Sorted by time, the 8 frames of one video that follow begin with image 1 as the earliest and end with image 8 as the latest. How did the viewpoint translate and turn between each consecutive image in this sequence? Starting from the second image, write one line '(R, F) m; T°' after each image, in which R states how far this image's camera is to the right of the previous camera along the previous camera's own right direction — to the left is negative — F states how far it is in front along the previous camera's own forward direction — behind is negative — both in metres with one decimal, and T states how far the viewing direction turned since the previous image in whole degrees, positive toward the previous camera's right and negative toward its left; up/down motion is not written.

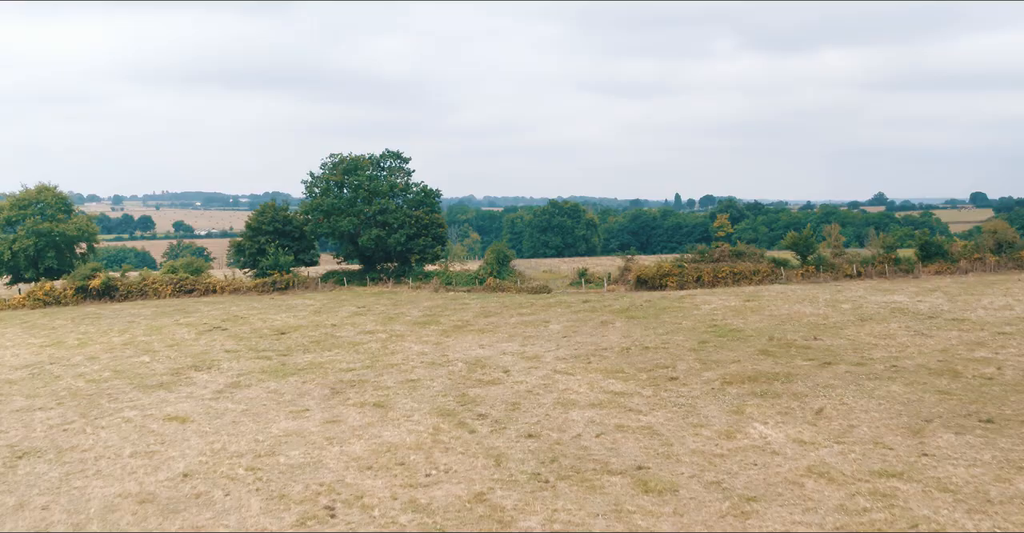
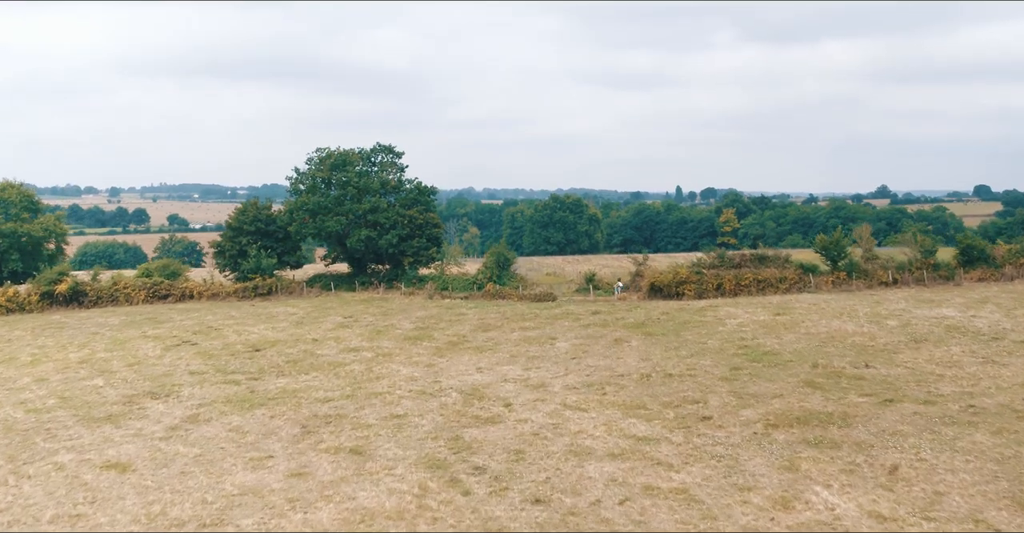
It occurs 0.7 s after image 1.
(0.0, +3.5) m; 0°
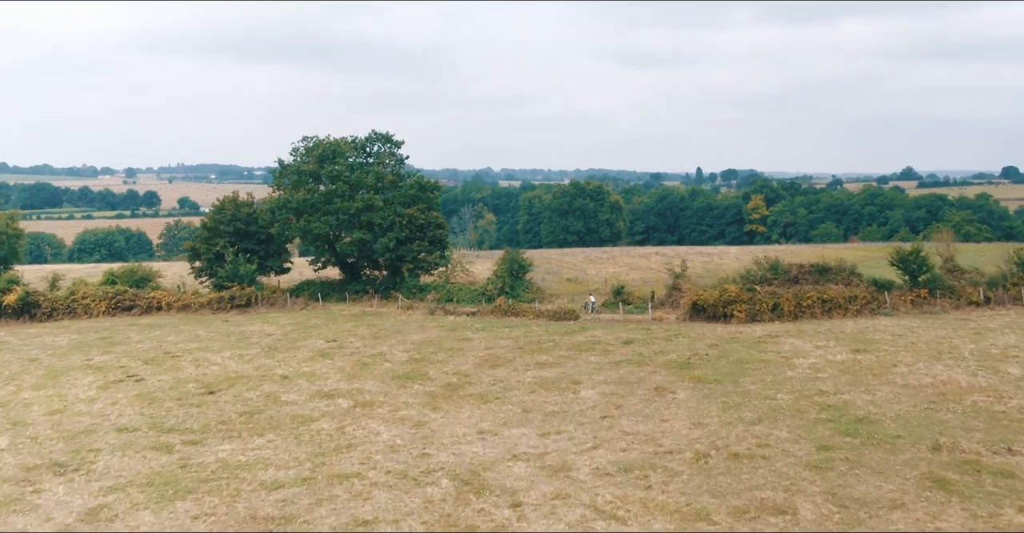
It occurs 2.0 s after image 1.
(+0.1, +5.7) m; -1°
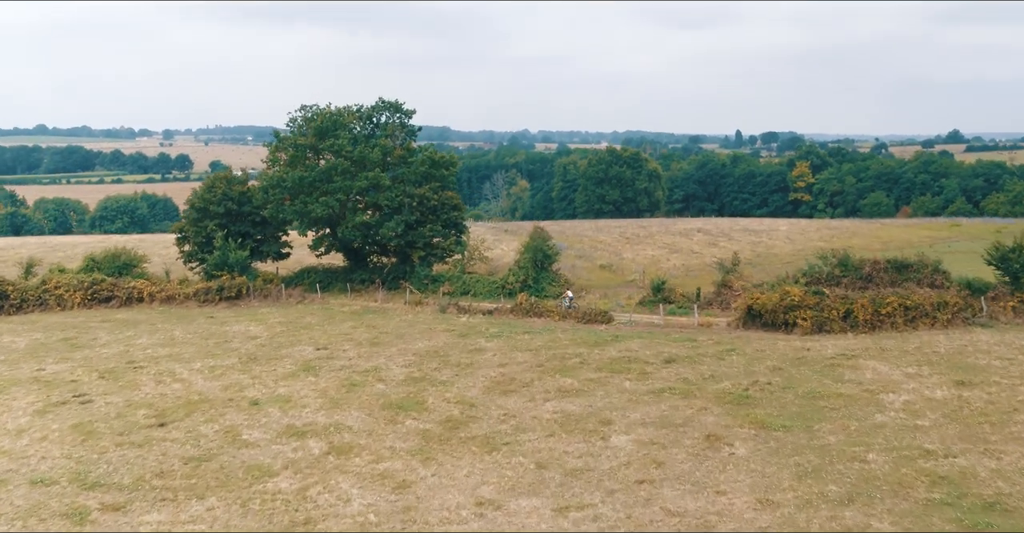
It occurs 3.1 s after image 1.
(+0.4, +4.6) m; -2°
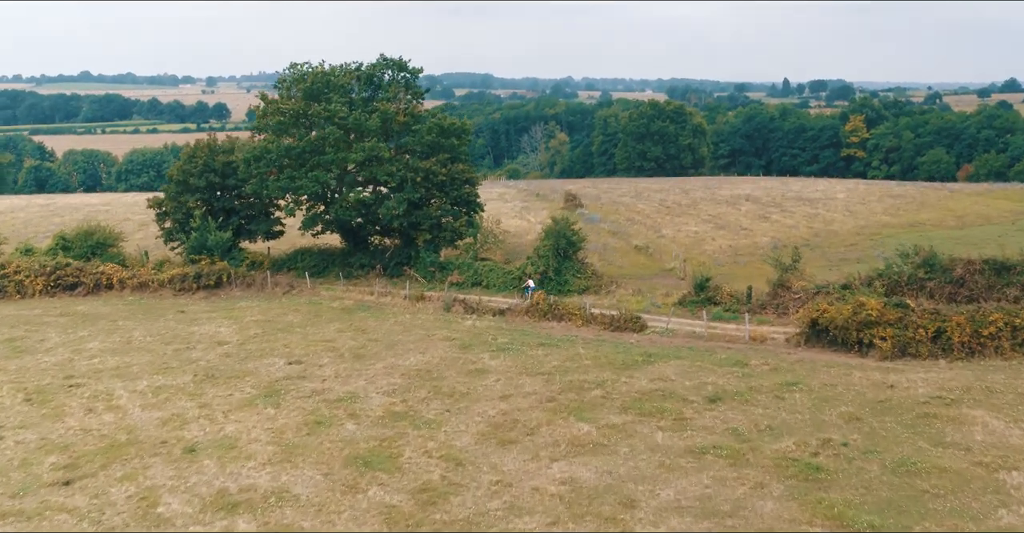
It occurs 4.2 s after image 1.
(+0.6, +4.6) m; -2°
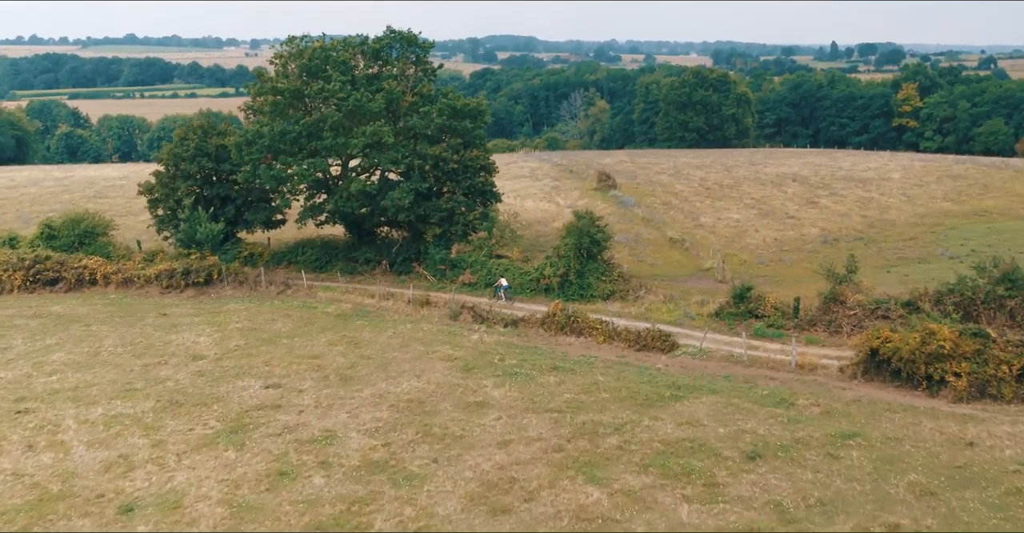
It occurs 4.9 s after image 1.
(+0.5, +2.9) m; -2°
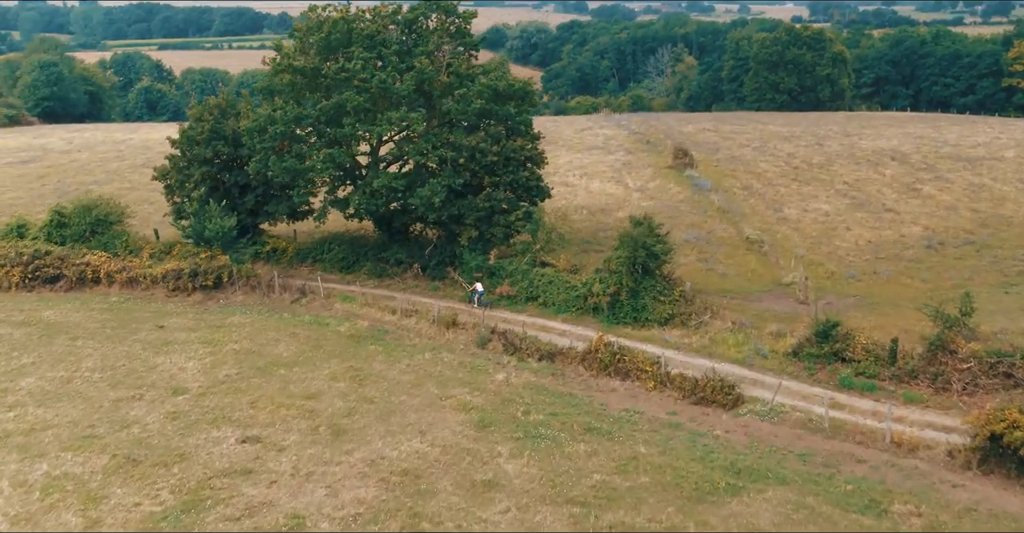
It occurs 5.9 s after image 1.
(+0.8, +3.6) m; -4°
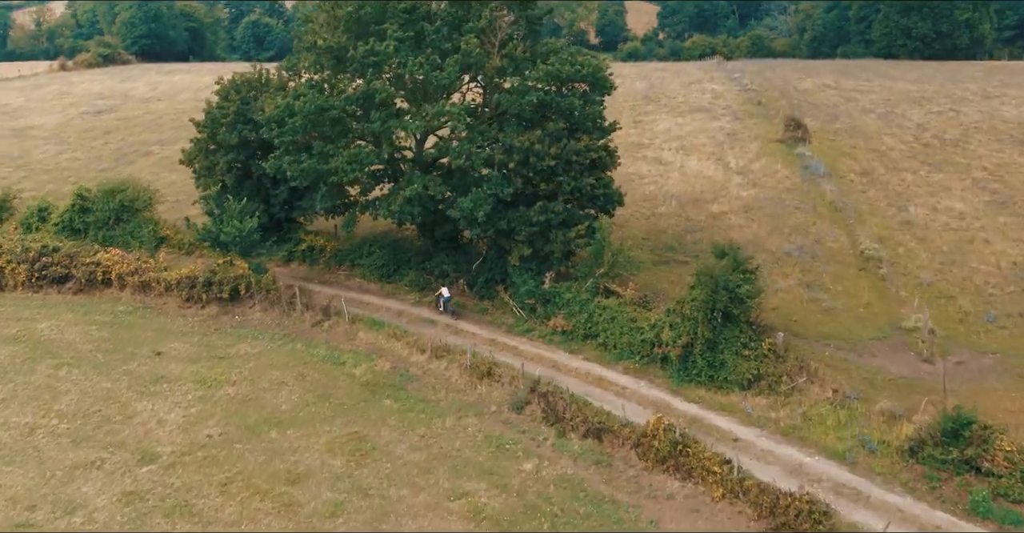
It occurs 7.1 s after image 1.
(+0.9, +3.8) m; -6°
